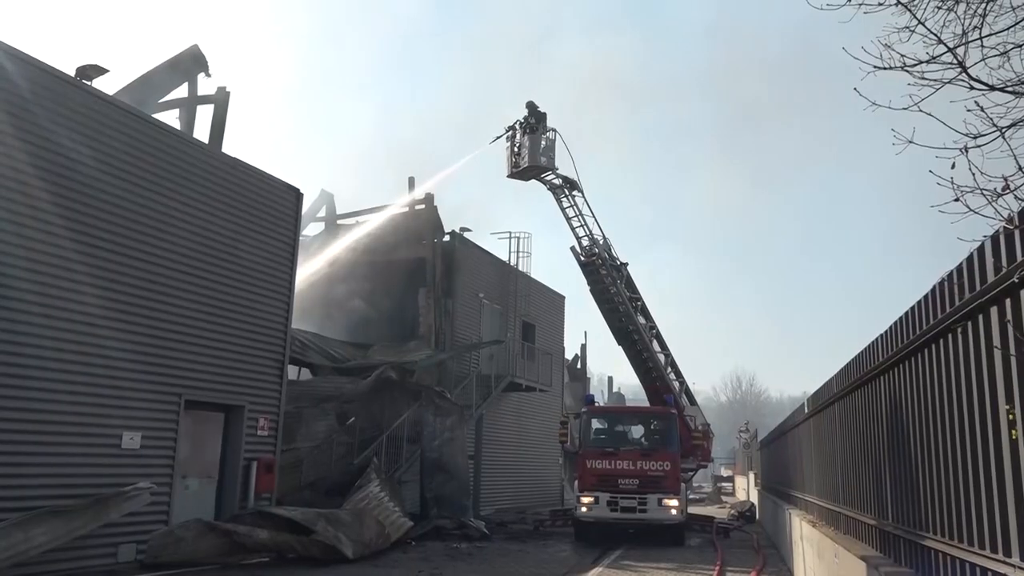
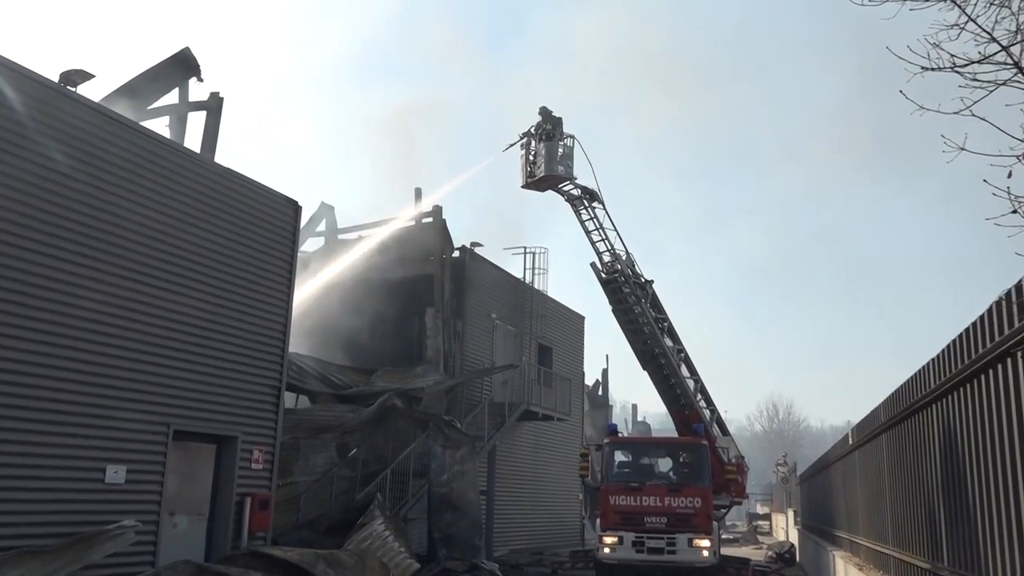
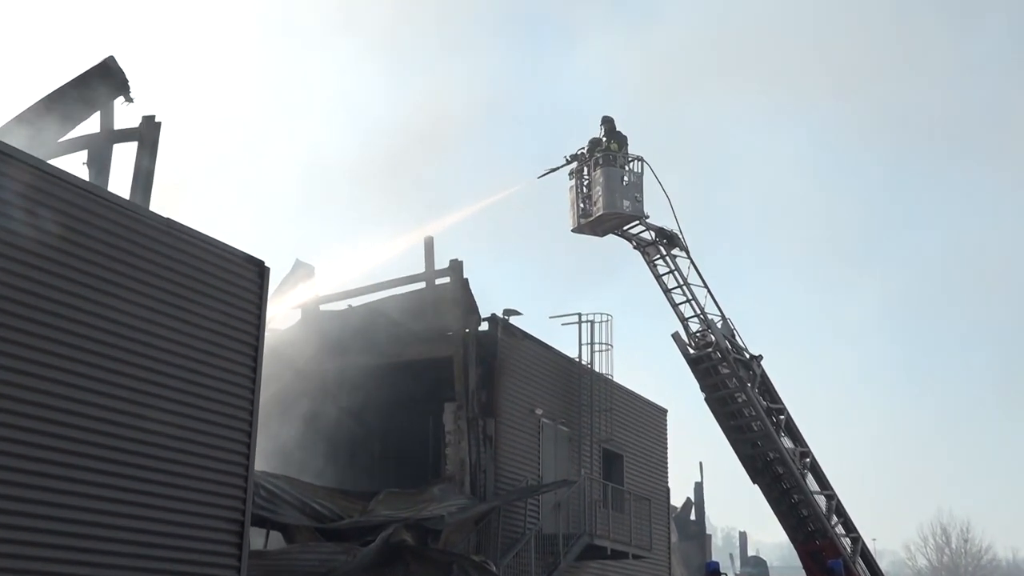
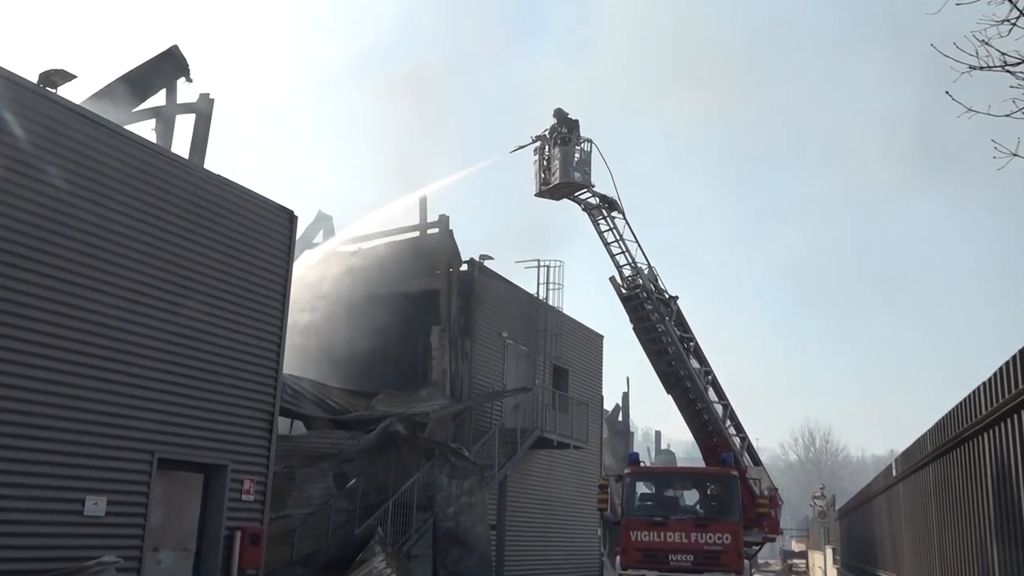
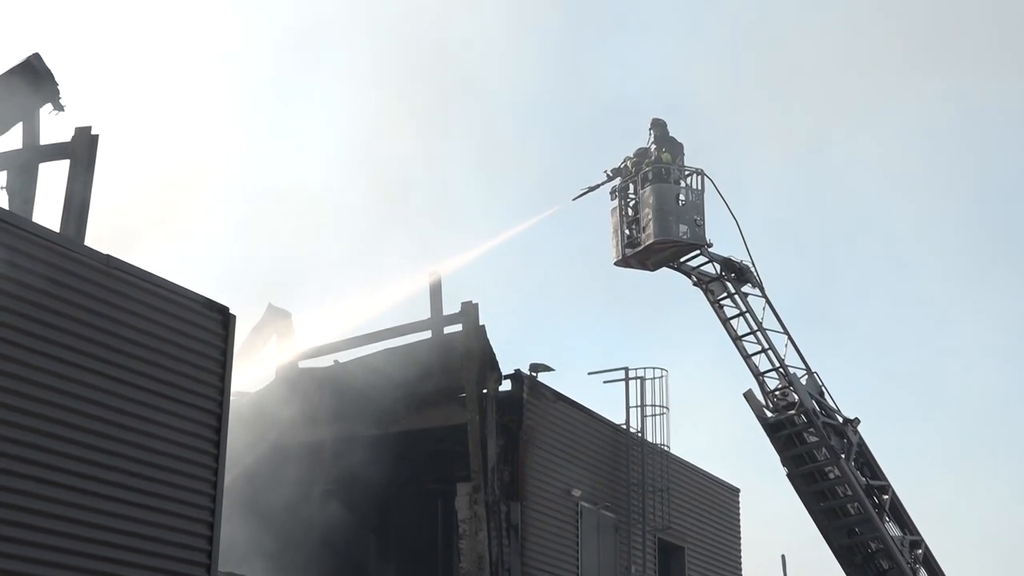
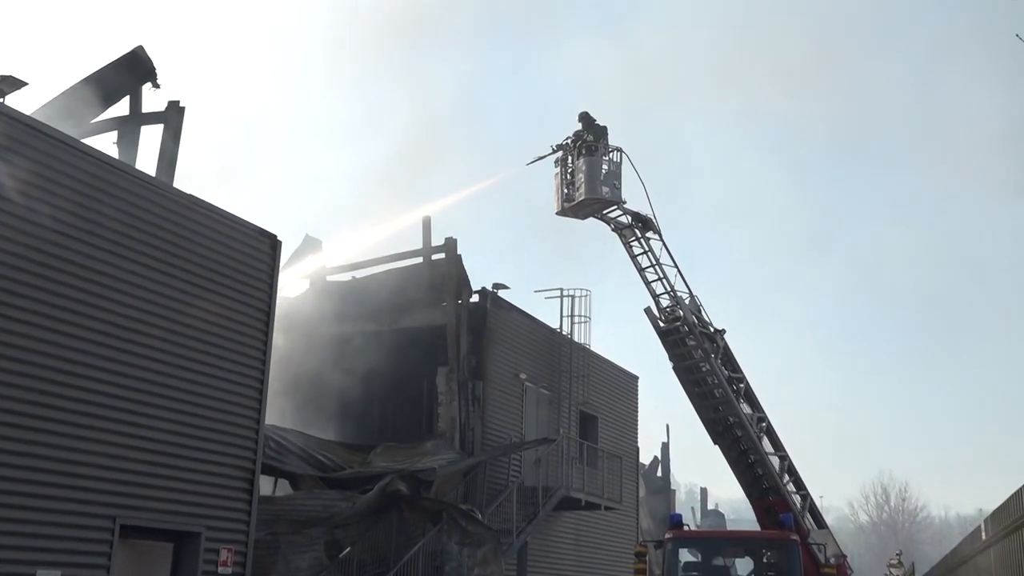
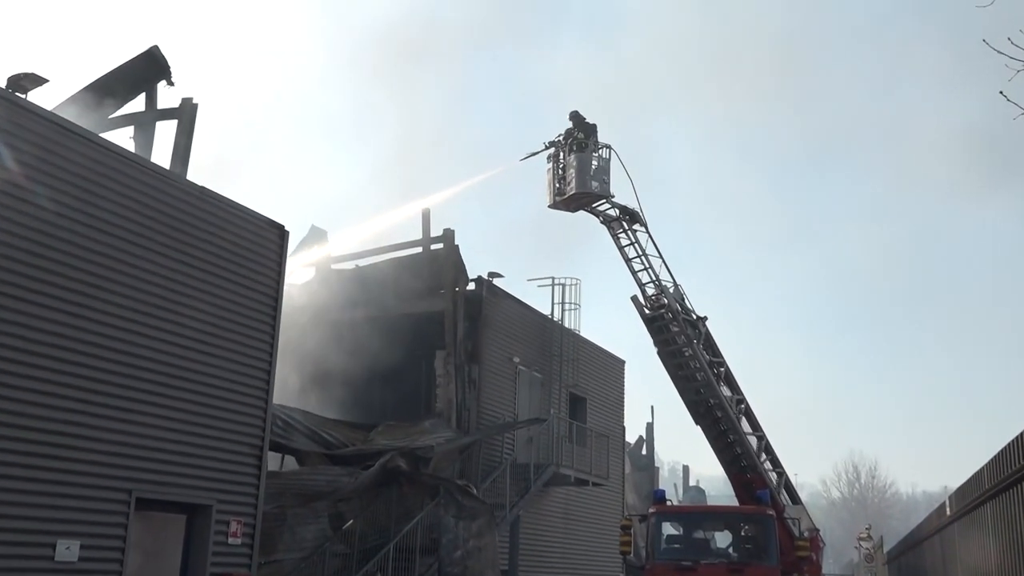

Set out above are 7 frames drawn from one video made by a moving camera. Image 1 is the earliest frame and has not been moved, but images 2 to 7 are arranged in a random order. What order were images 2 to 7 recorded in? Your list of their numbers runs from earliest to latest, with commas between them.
2, 4, 7, 6, 3, 5
